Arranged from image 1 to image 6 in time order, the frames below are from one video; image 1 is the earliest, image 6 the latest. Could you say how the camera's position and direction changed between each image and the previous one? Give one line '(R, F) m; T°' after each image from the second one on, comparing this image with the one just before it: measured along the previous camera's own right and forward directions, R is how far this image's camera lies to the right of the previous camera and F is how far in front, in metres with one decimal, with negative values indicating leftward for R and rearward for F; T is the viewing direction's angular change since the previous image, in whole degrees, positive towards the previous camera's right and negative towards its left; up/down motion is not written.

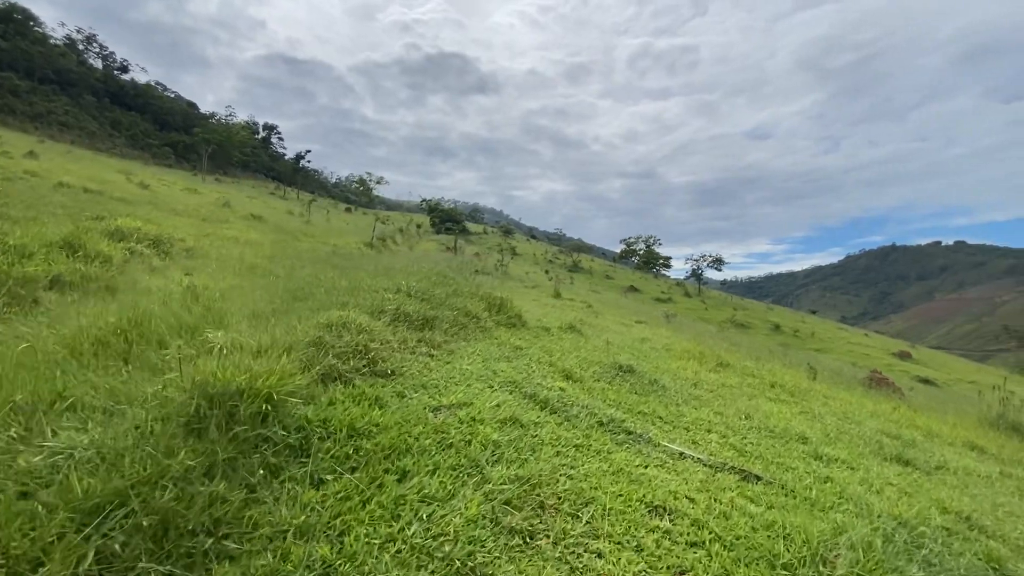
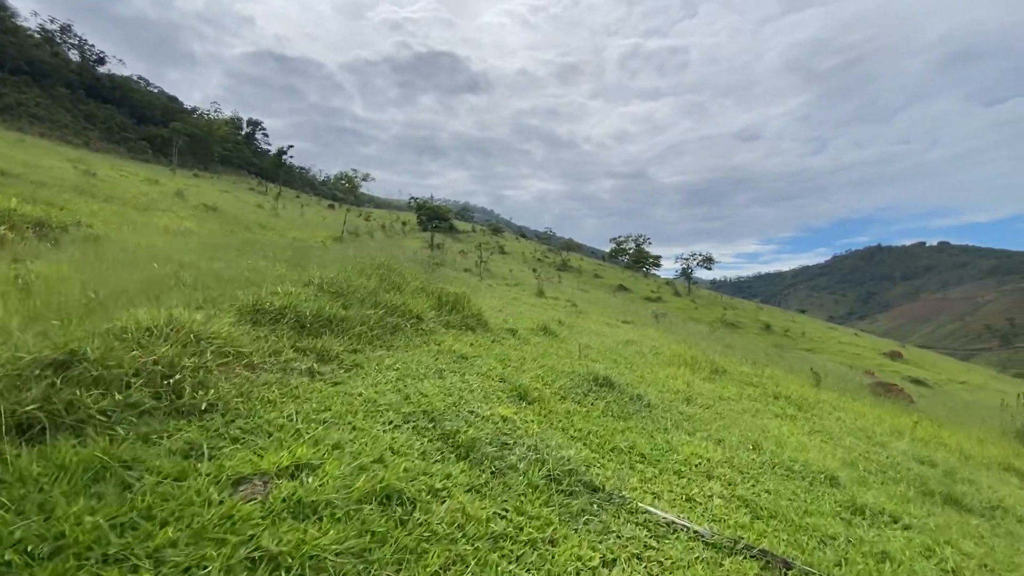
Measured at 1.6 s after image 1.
(+0.6, +1.8) m; +1°
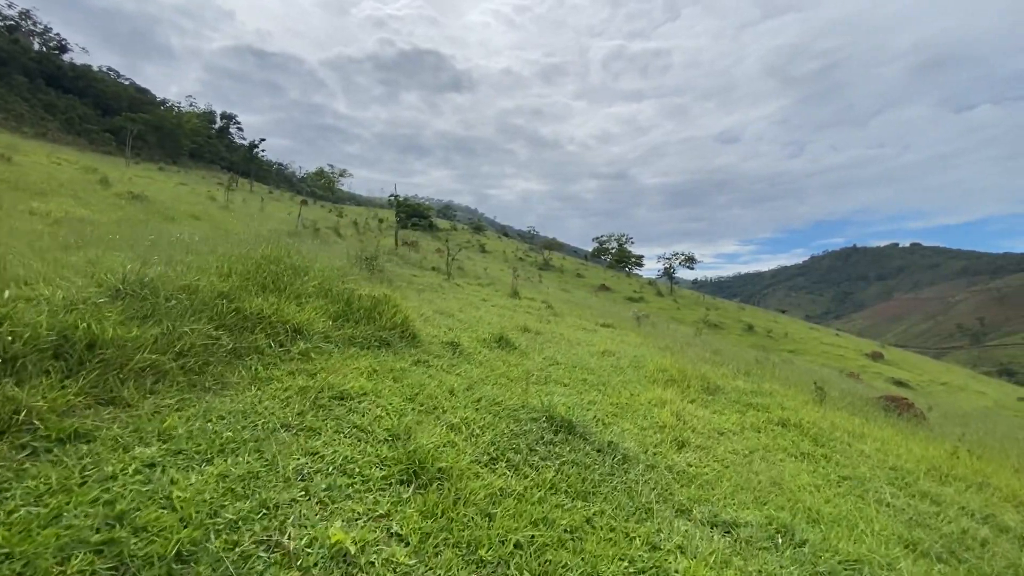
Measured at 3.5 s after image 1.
(+0.7, +2.2) m; +2°
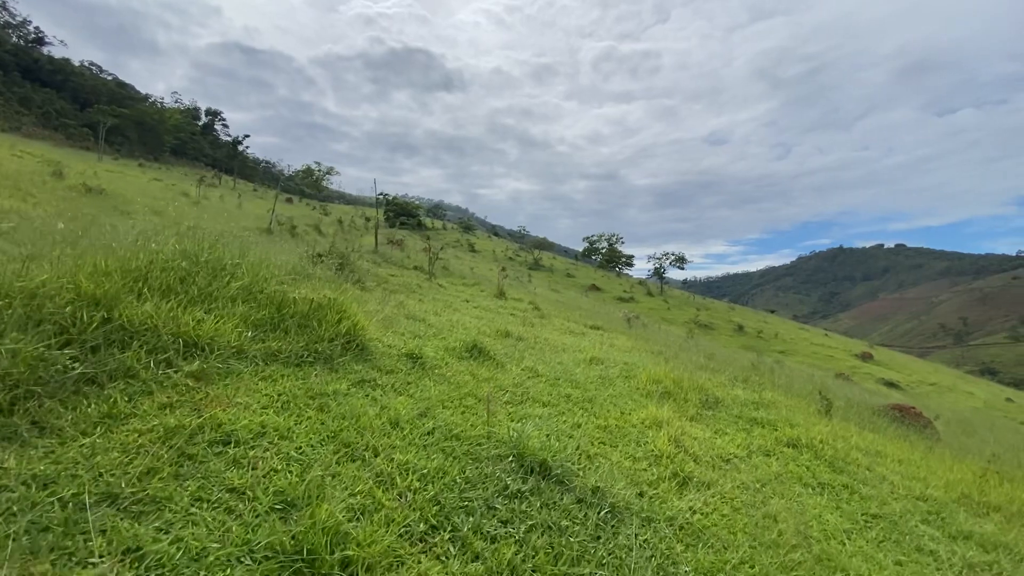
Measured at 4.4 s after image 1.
(+0.3, +1.1) m; +1°
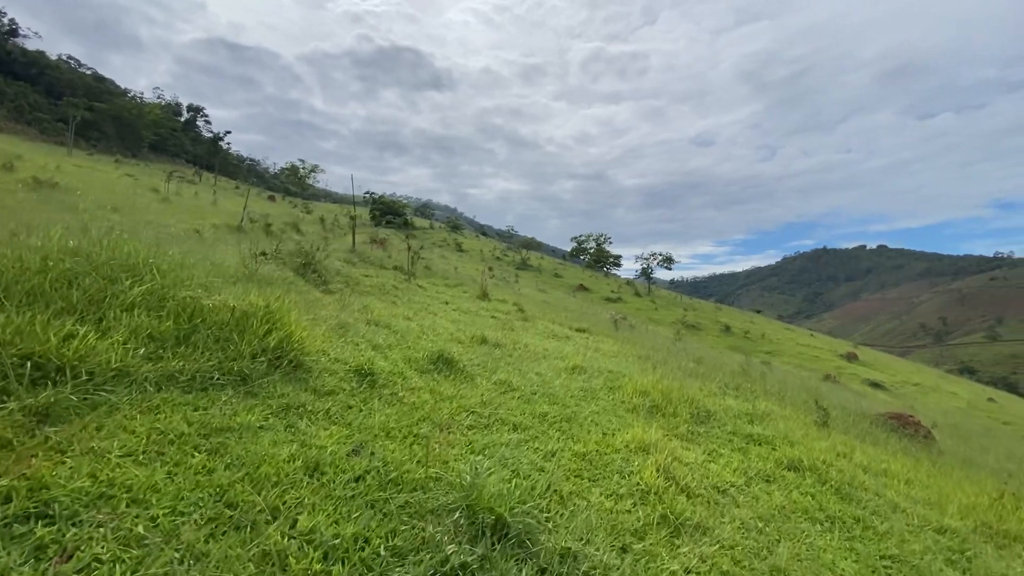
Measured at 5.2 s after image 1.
(+0.3, +0.8) m; +1°
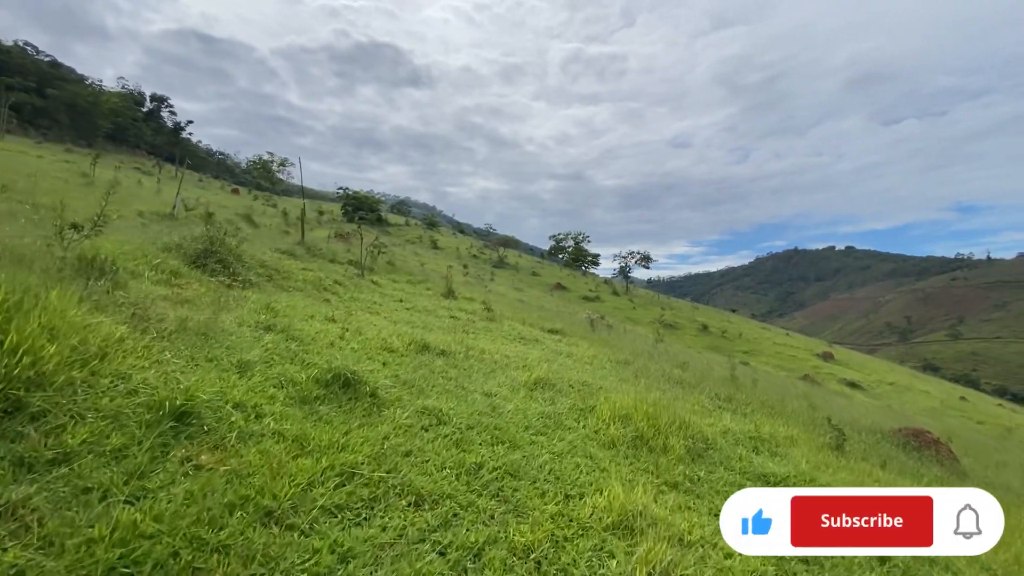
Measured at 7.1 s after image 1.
(+0.5, +2.0) m; +2°
